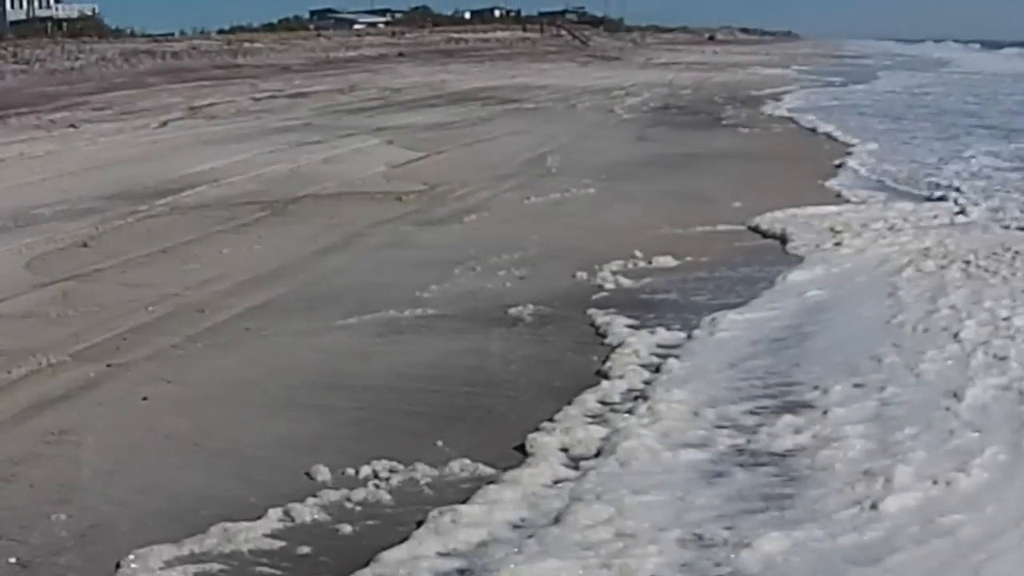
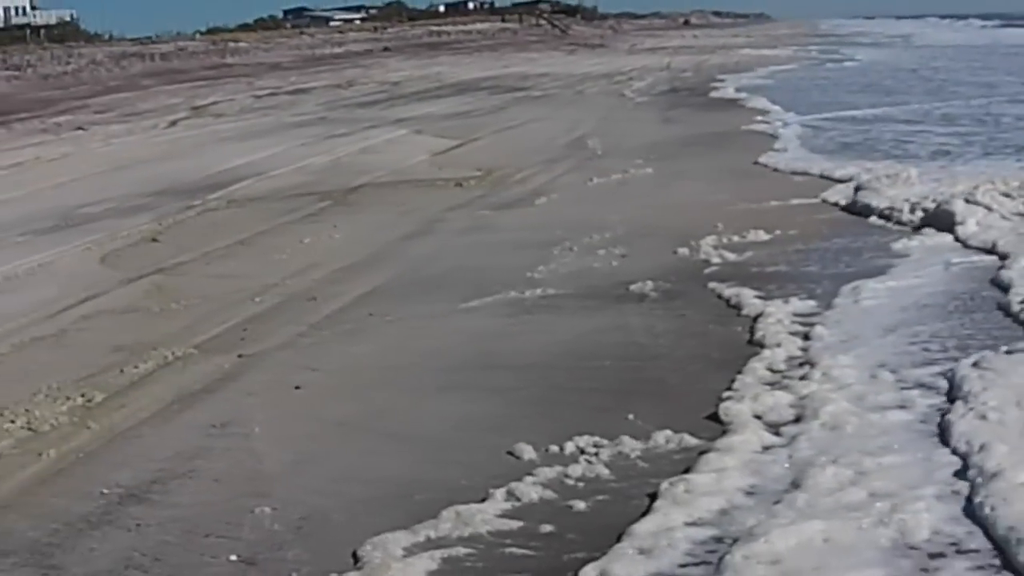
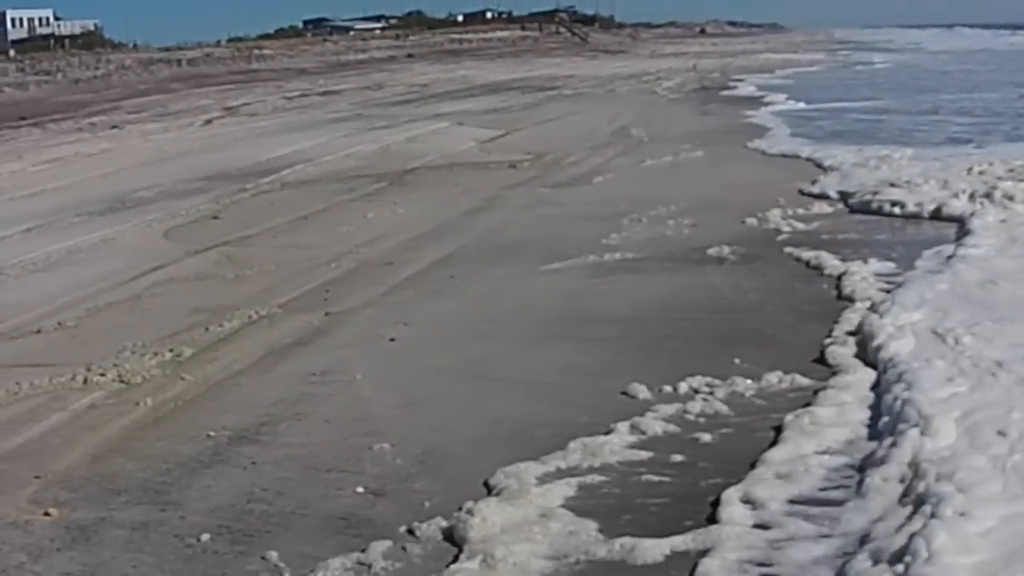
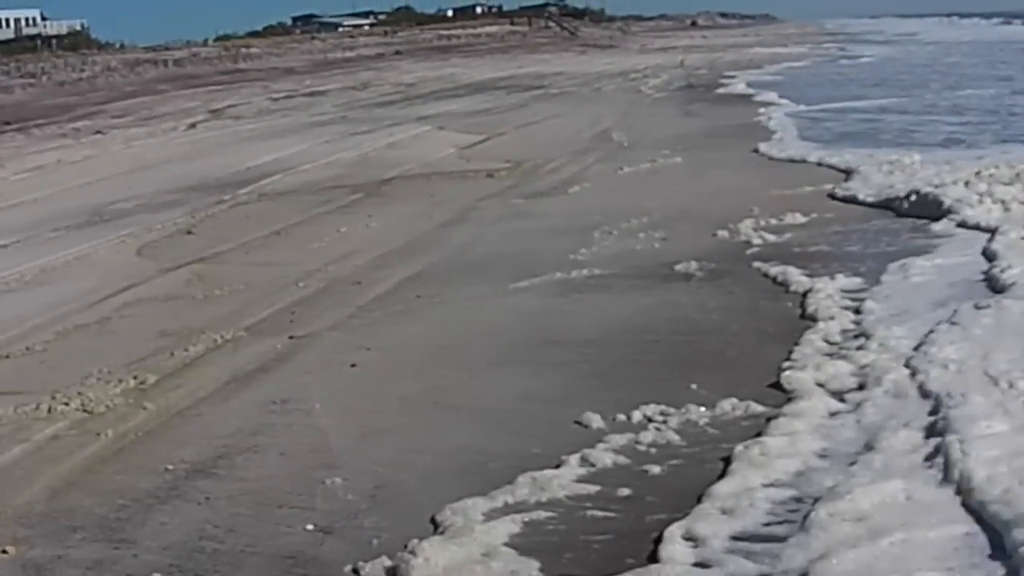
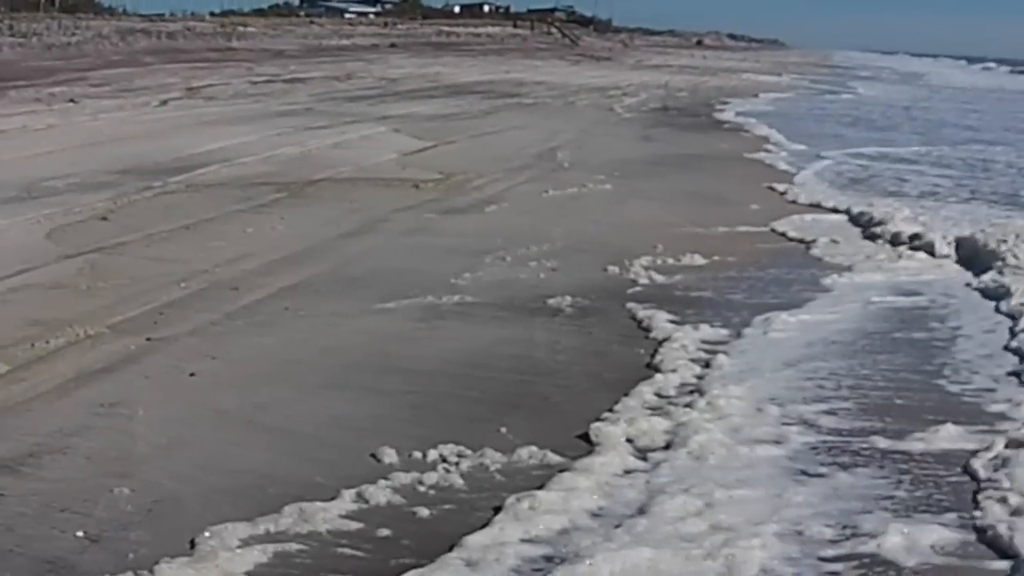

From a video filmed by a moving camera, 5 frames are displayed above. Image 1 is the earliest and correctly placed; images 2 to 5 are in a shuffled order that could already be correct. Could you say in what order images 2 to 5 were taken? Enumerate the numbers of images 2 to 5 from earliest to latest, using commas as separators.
5, 2, 4, 3
